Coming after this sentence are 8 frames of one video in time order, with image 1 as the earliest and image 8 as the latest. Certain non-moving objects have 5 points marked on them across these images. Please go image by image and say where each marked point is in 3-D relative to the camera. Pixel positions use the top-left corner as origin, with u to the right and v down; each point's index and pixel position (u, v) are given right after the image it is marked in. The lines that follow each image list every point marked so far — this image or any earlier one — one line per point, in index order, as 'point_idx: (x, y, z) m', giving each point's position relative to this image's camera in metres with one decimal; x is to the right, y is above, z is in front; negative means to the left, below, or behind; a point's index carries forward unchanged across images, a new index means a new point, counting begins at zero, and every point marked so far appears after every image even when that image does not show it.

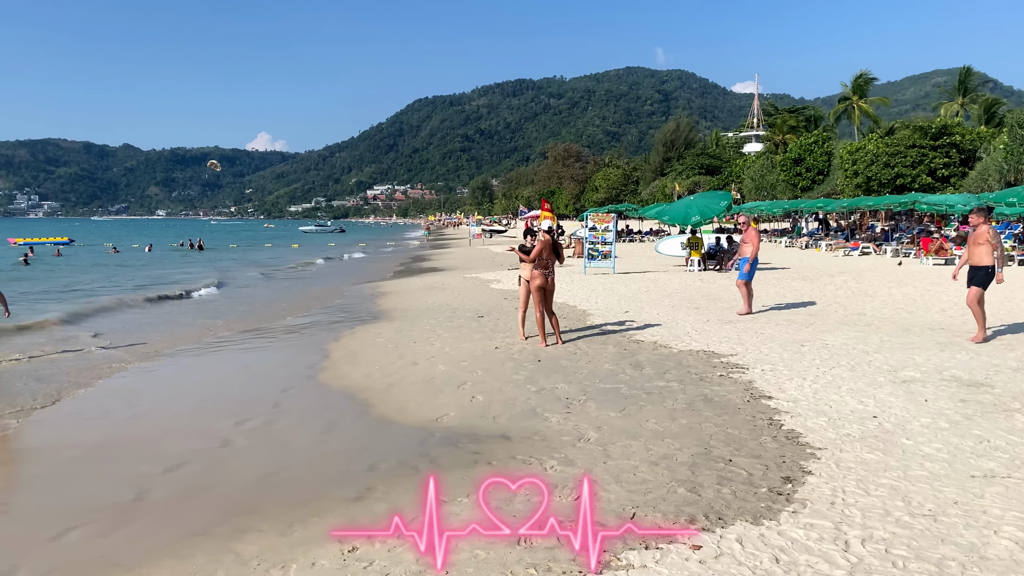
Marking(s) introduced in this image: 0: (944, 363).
0: (+3.8, -0.7, +7.3) m
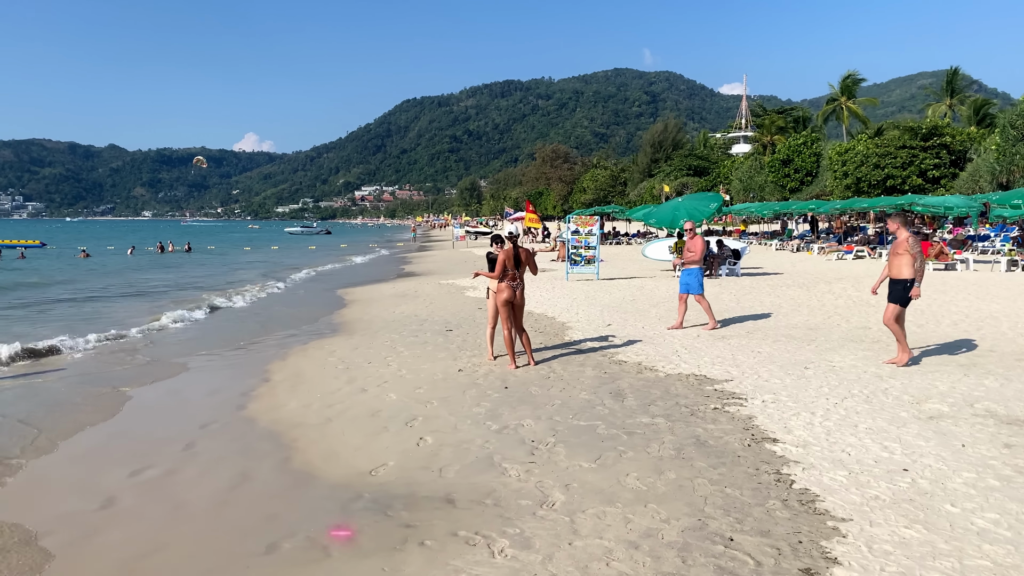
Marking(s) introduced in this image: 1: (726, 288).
0: (+3.5, -0.8, +6.3) m
1: (+4.0, 0.0, +15.4) m
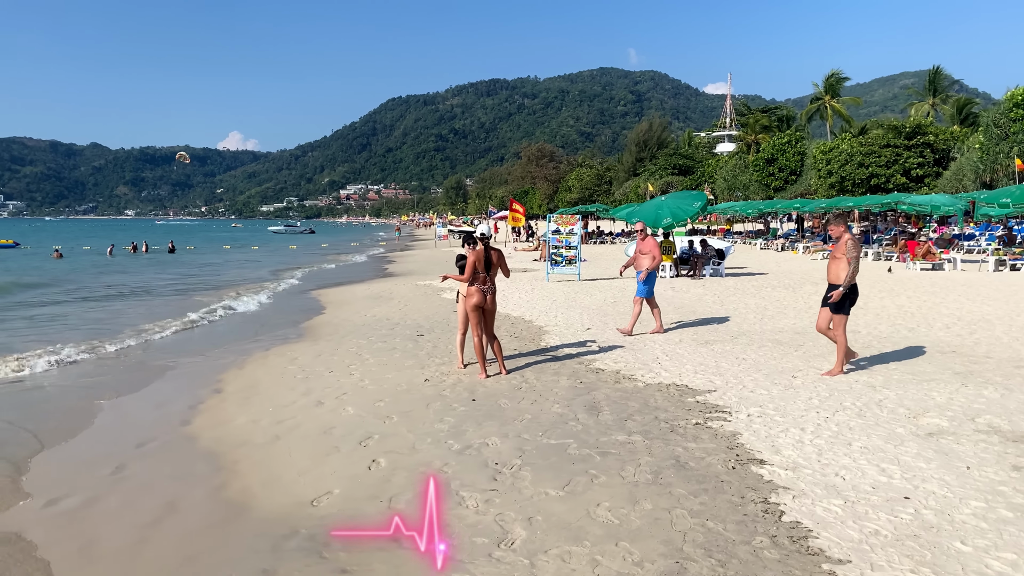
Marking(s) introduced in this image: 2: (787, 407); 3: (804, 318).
0: (+3.3, -0.8, +5.9) m
1: (+3.6, 0.0, +15.0) m
2: (+2.0, -0.9, +6.0) m
3: (+3.8, -0.4, +10.8) m
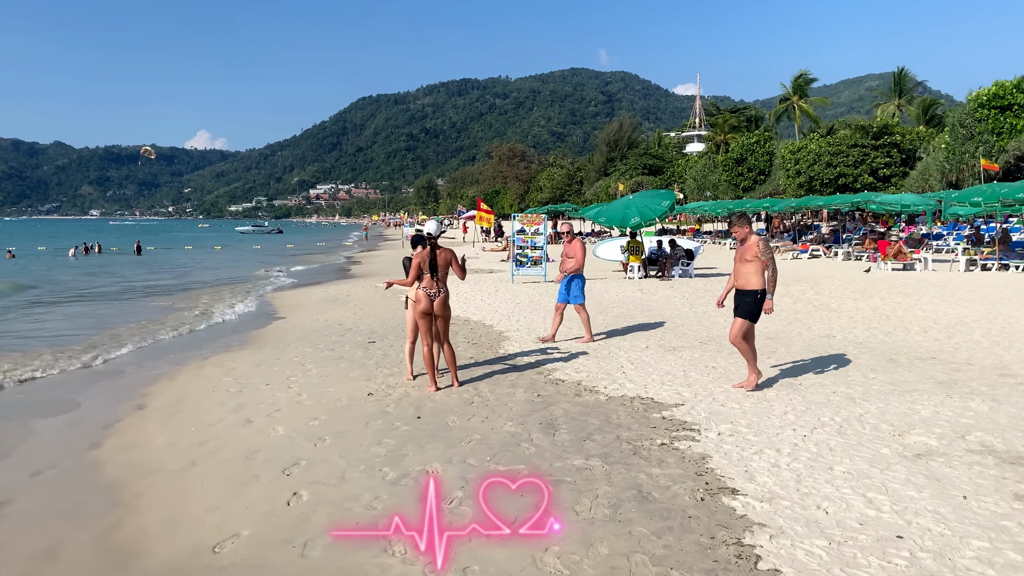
0: (+2.9, -0.9, +5.4) m
1: (+3.0, -0.1, +14.5) m
2: (+1.6, -0.9, +5.4) m
3: (+3.3, -0.4, +10.3) m
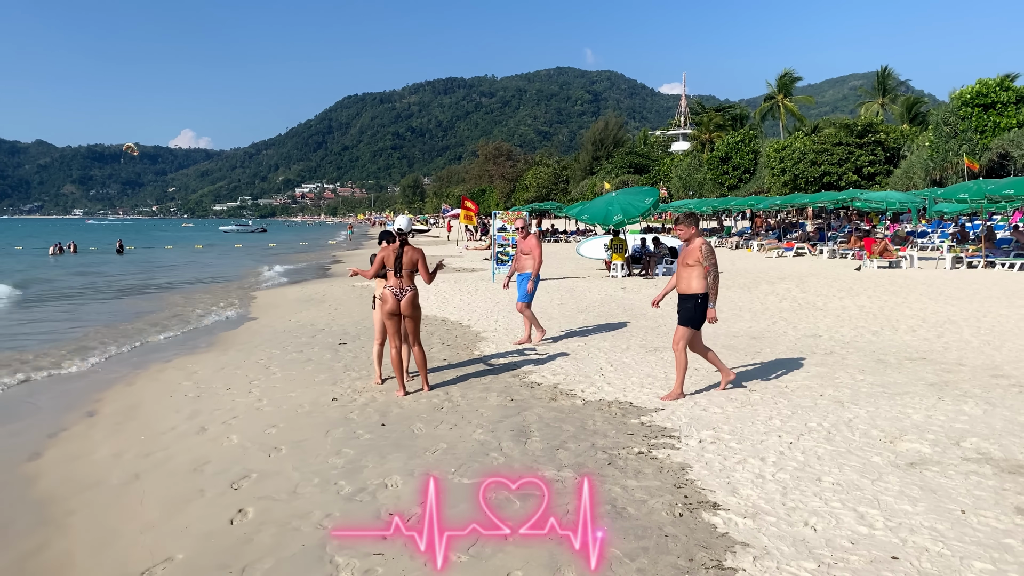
0: (+2.7, -0.9, +5.1) m
1: (+2.6, 0.0, +14.2) m
2: (+1.4, -0.9, +5.1) m
3: (+3.0, -0.4, +10.1) m
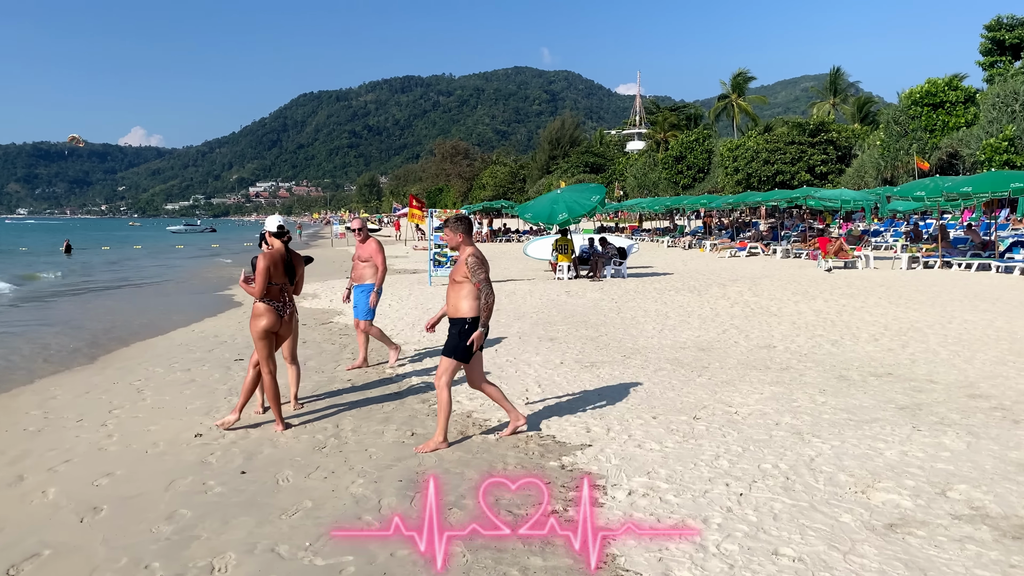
0: (+2.2, -0.9, +4.2) m
1: (+1.6, -0.1, +13.3) m
2: (+0.9, -0.9, +4.2) m
3: (+2.2, -0.5, +9.2) m
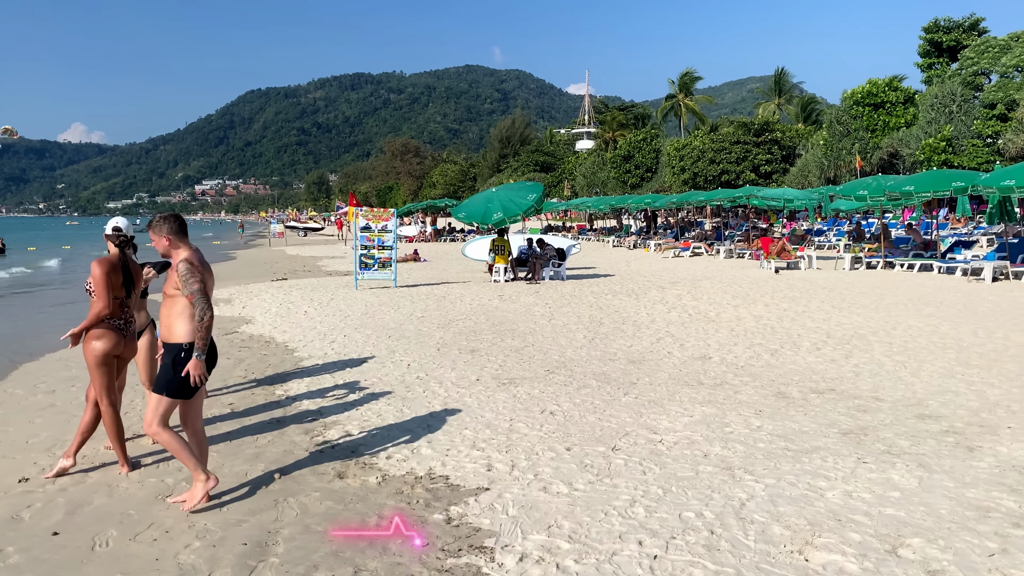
0: (+1.6, -1.0, +3.6) m
1: (+0.5, -0.1, +12.7) m
2: (+0.3, -1.0, +3.5) m
3: (+1.4, -0.5, +8.5) m
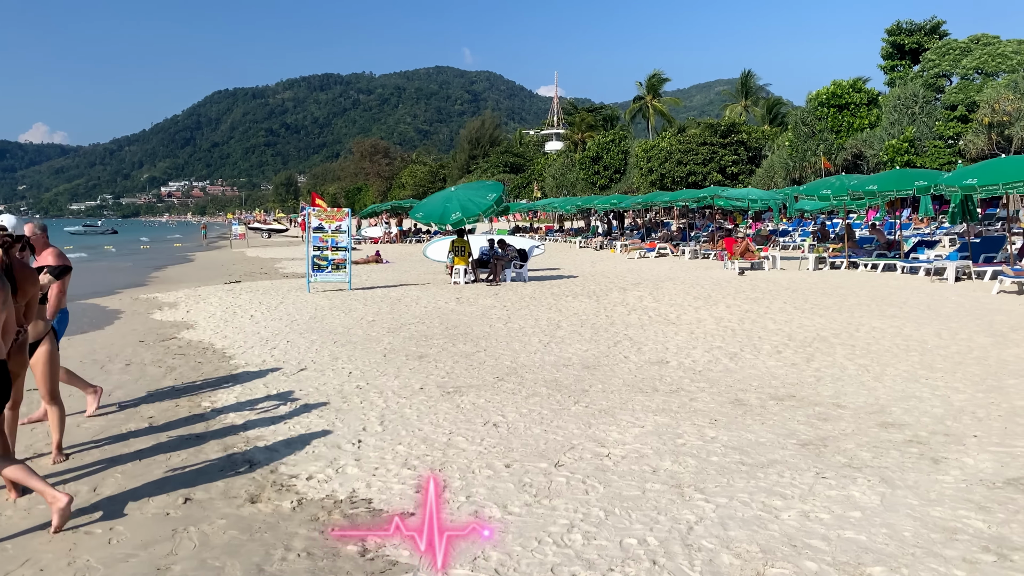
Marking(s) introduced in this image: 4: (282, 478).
0: (+1.3, -1.0, +3.3) m
1: (-0.1, -0.2, +12.3) m
2: (0.0, -1.0, +3.1) m
3: (+0.9, -0.5, +8.2) m
4: (-1.2, -1.0, +4.3) m
